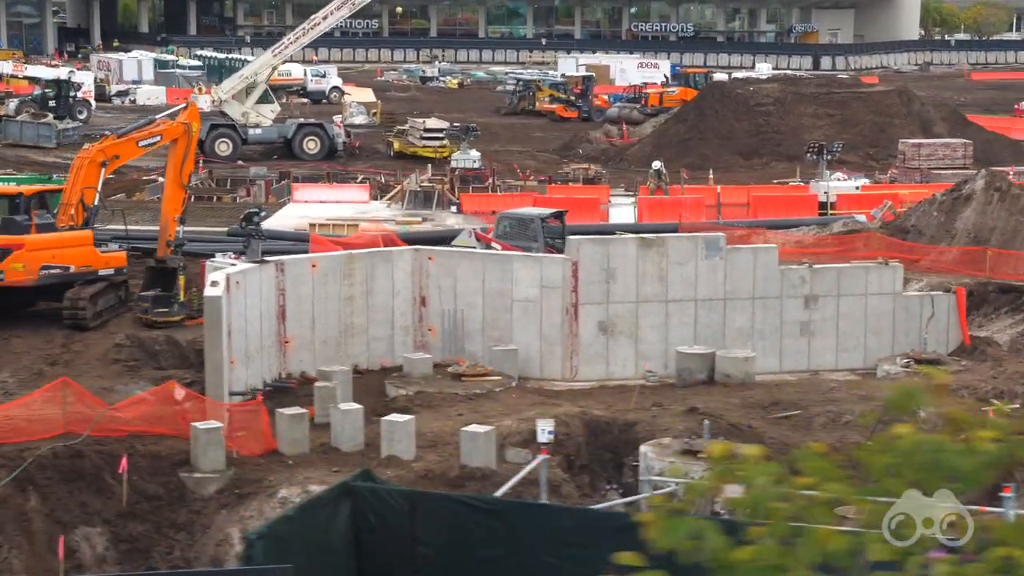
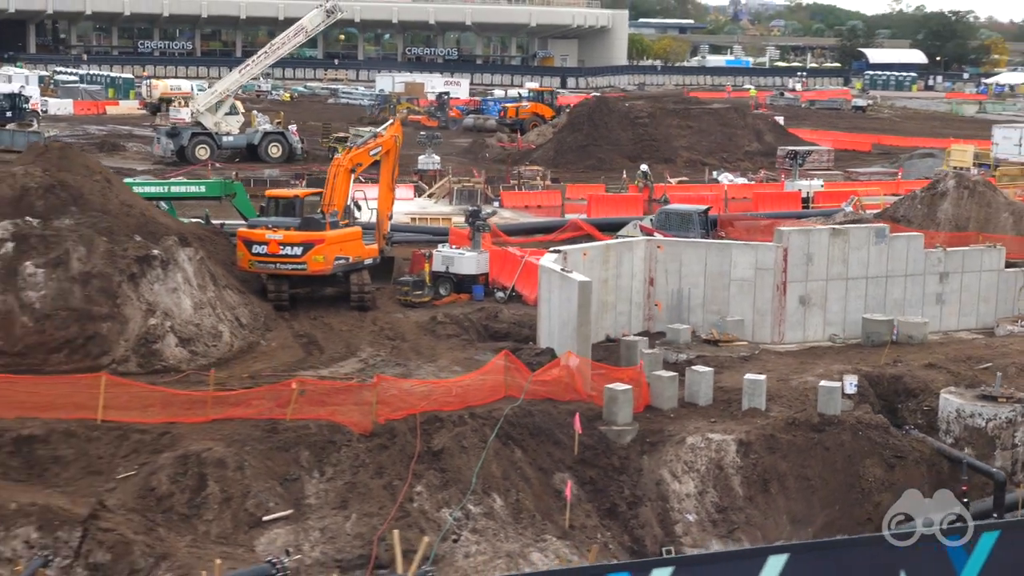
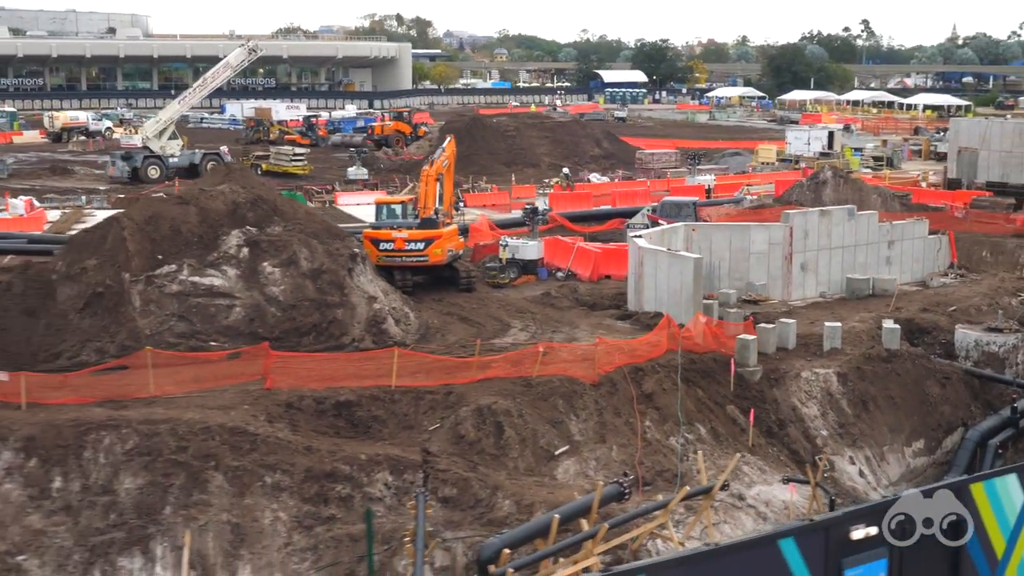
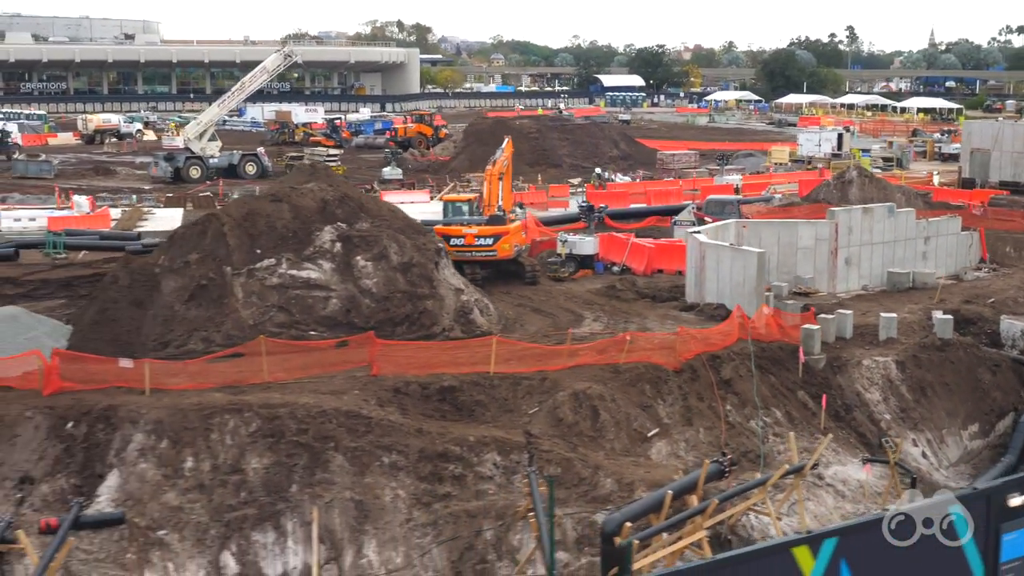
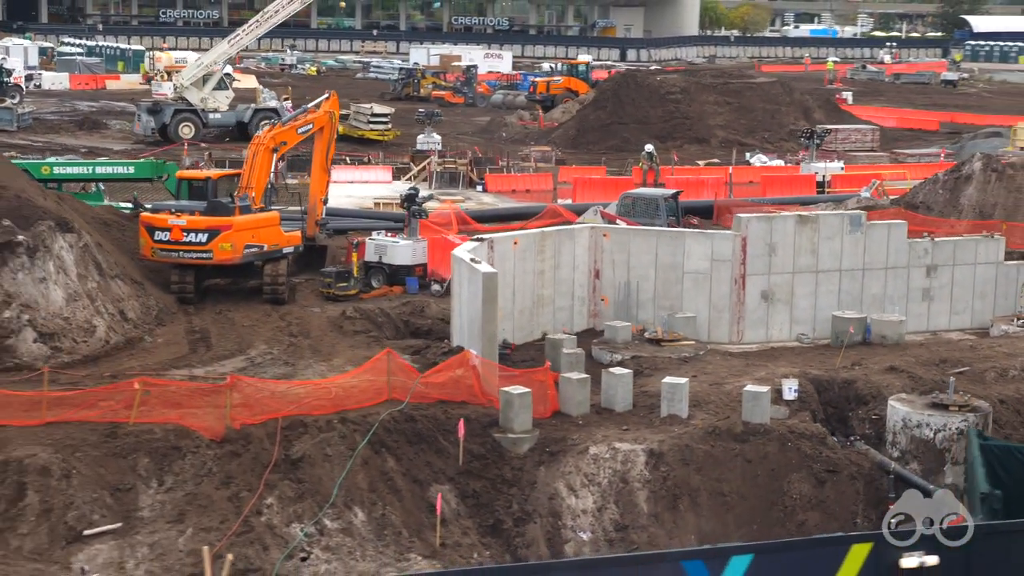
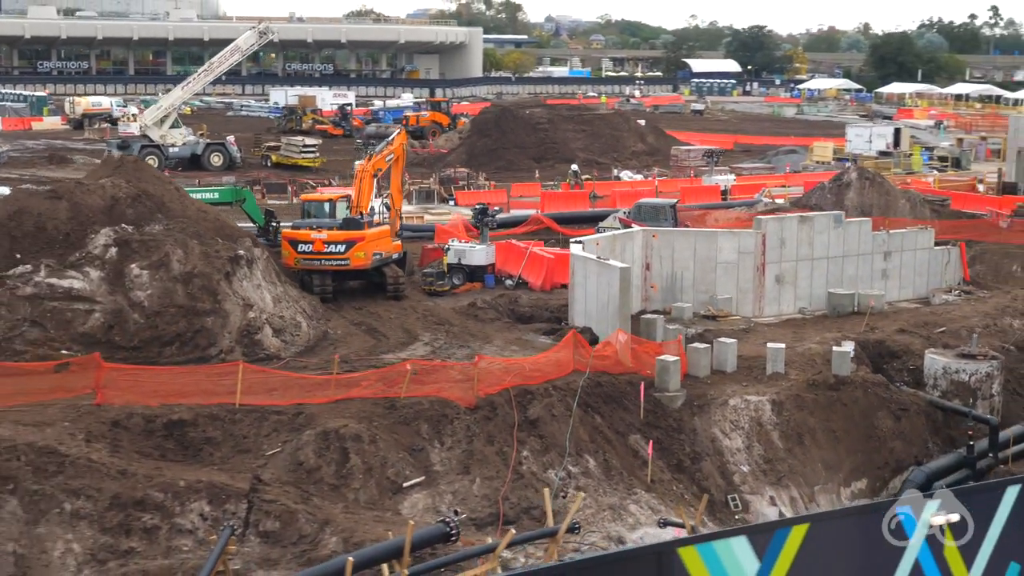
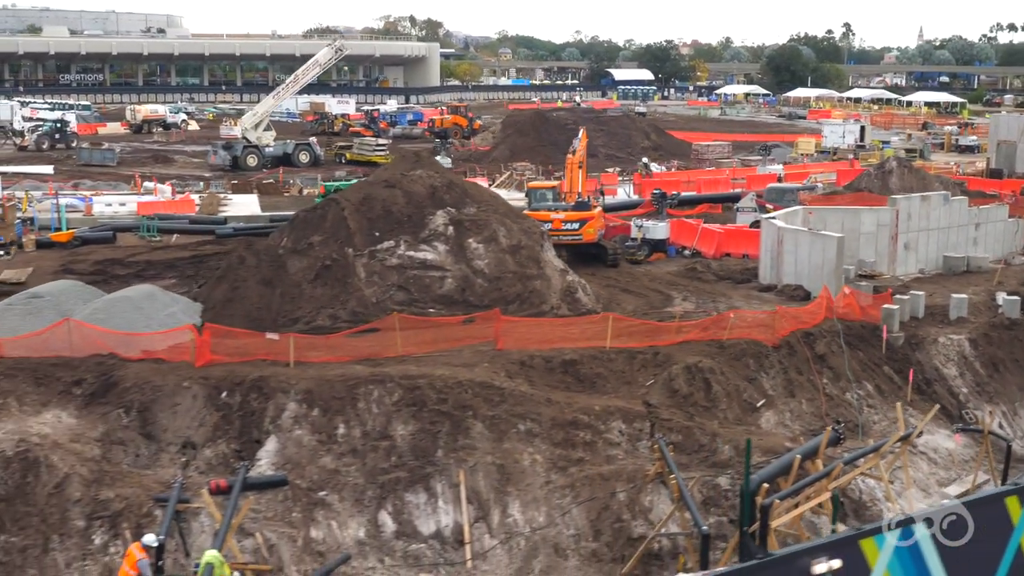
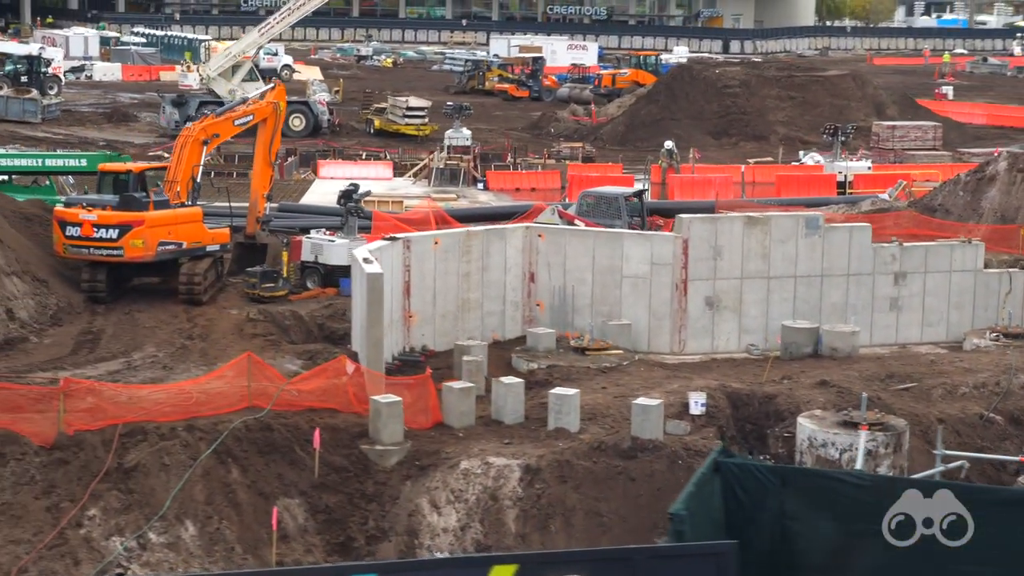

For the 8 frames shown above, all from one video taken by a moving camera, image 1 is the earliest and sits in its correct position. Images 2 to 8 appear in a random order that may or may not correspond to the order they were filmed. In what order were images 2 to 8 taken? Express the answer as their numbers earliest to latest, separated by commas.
8, 5, 2, 6, 3, 4, 7
